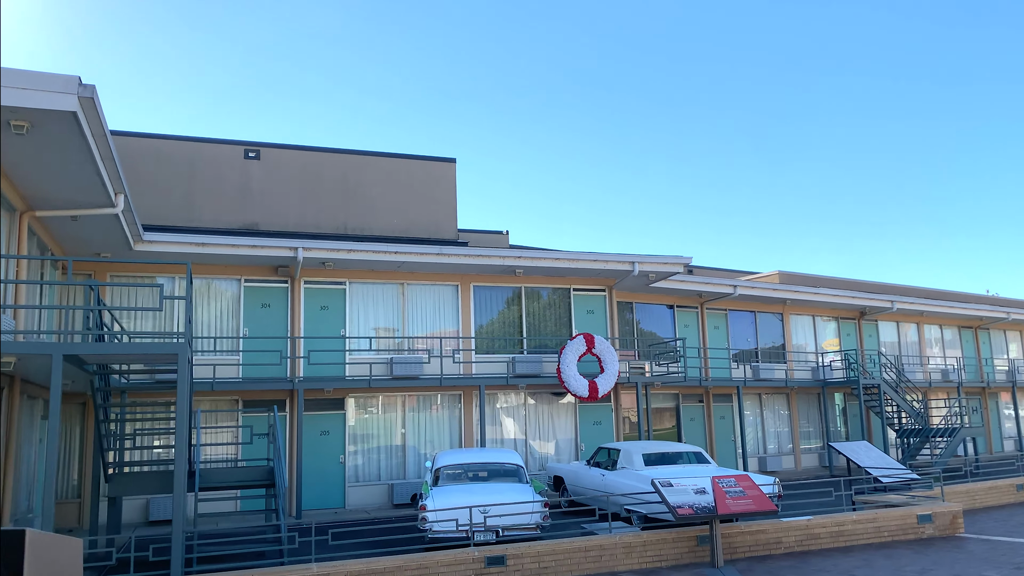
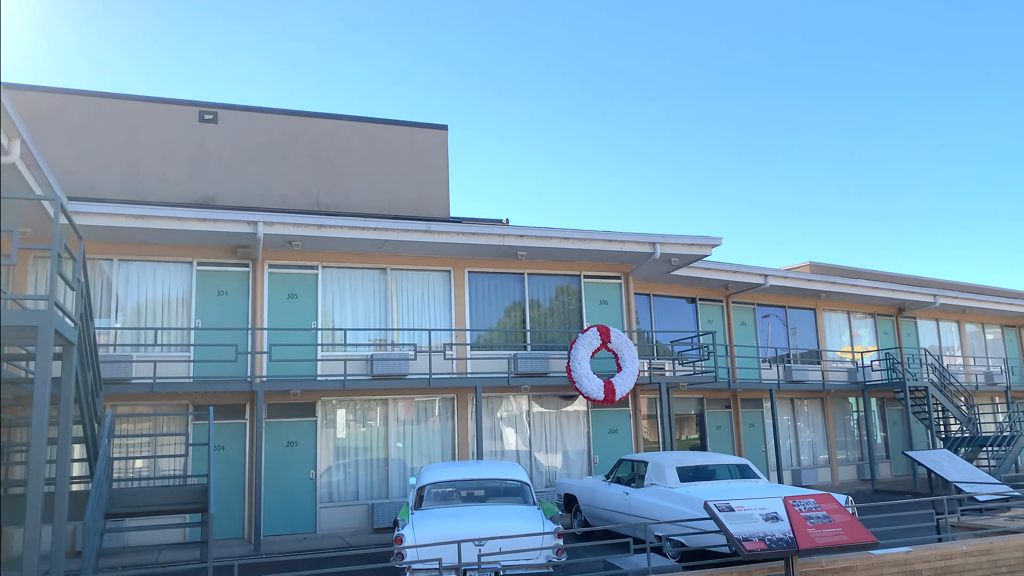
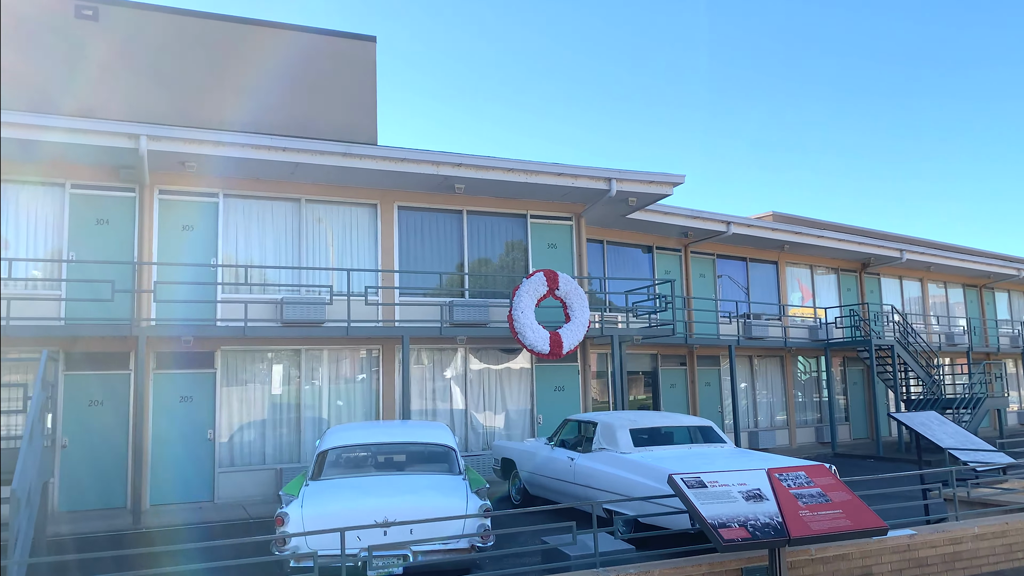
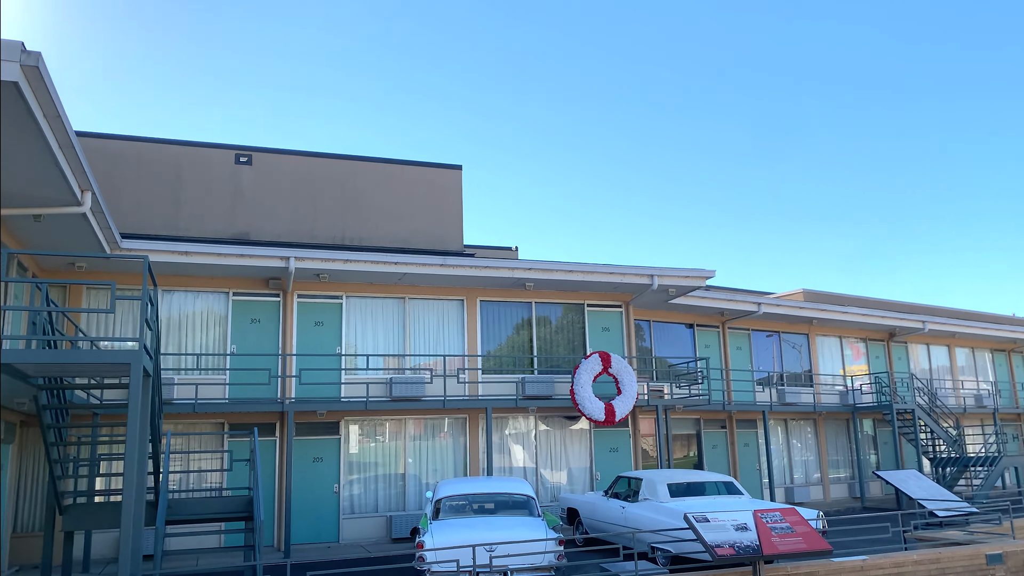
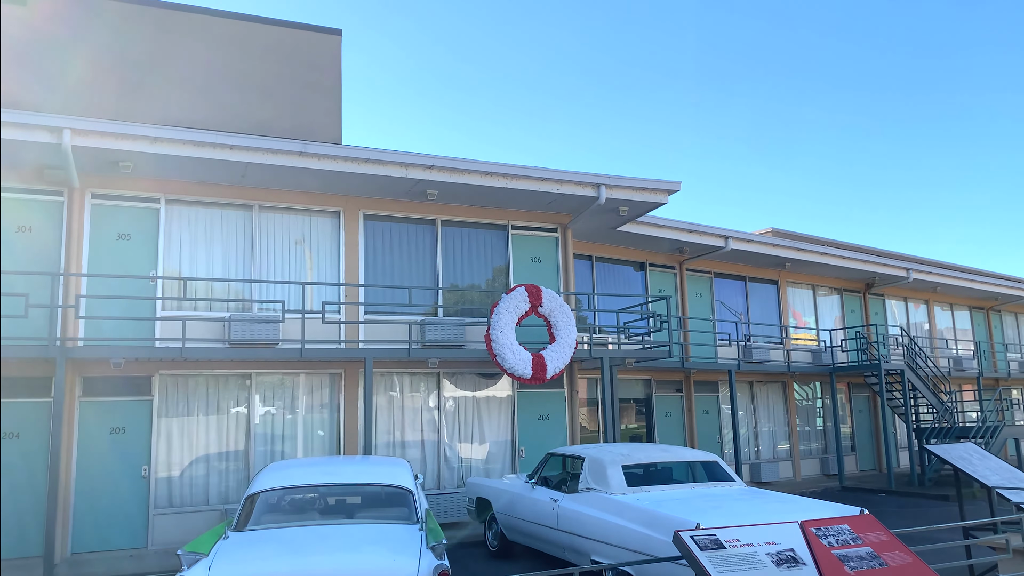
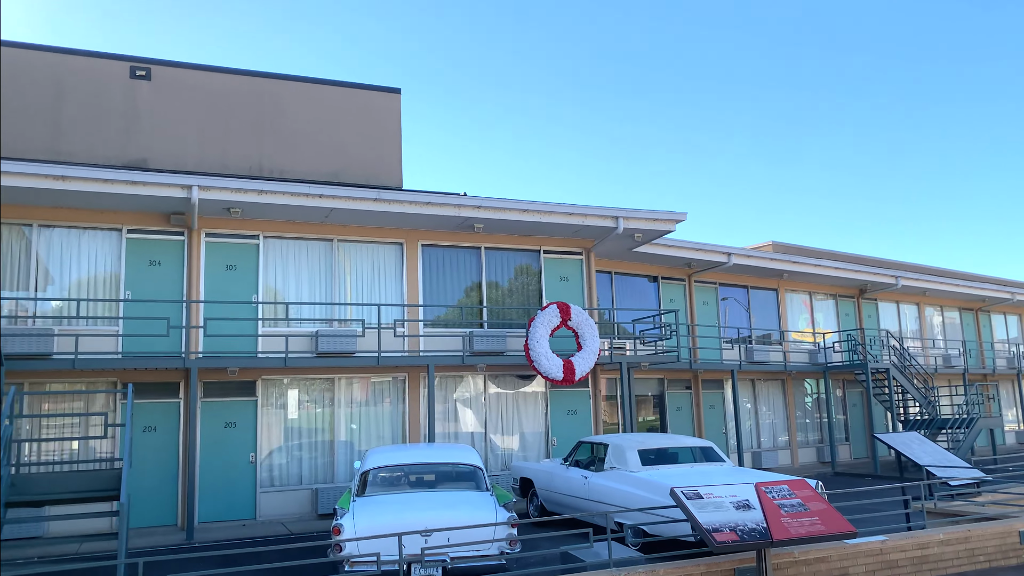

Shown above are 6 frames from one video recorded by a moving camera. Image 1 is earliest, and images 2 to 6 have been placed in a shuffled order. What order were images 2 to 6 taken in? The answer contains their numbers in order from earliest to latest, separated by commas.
4, 2, 6, 3, 5
